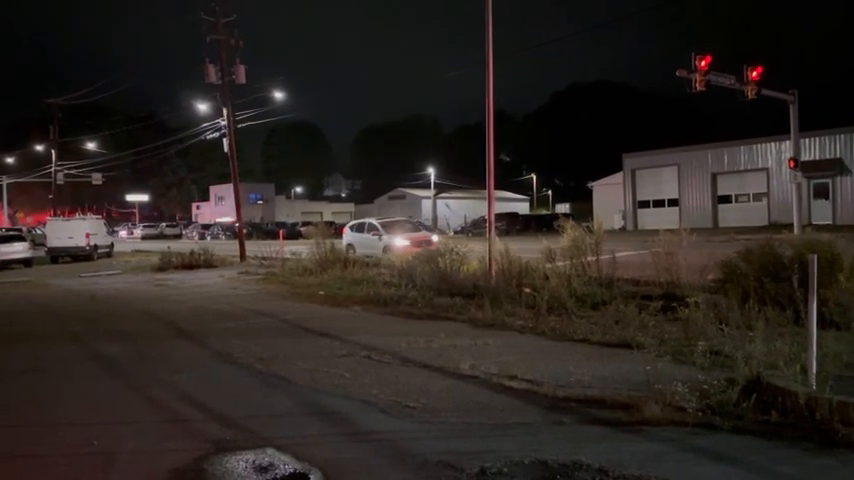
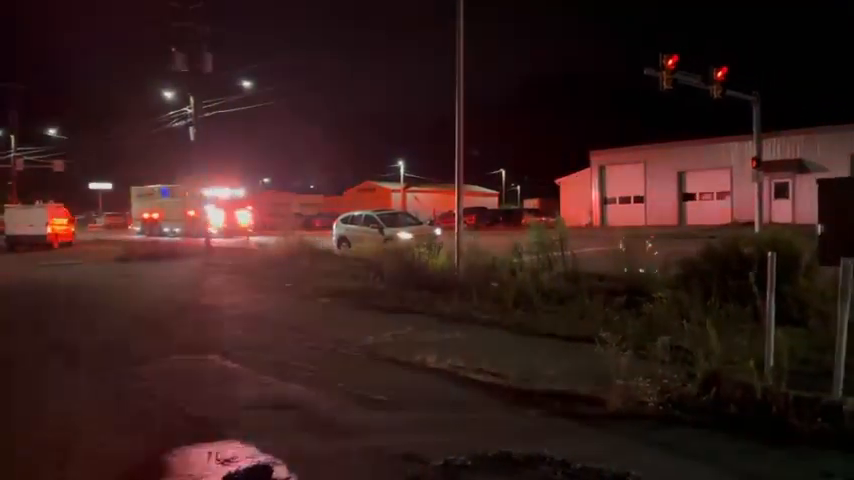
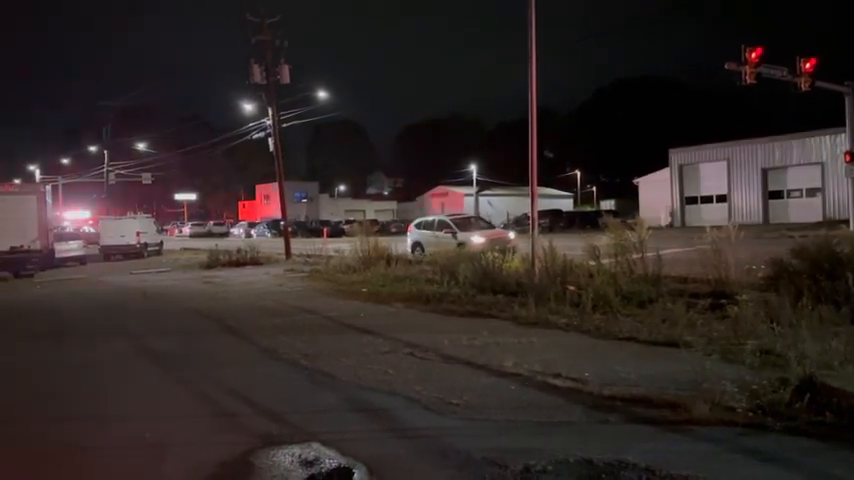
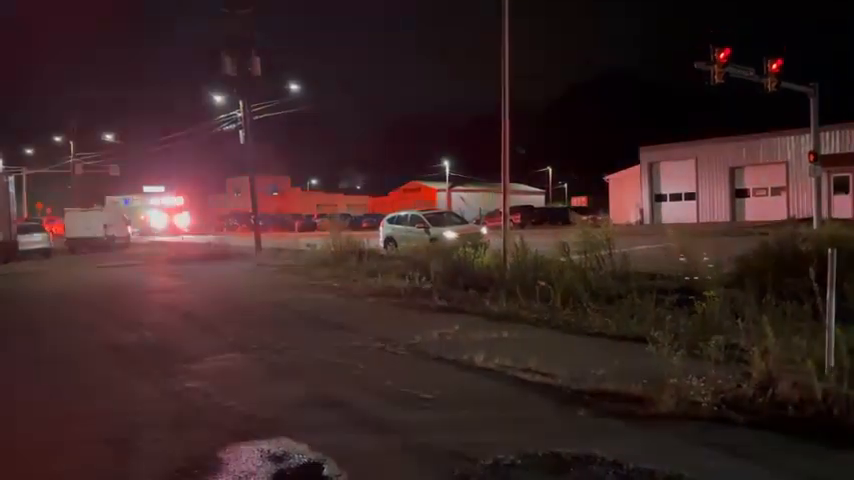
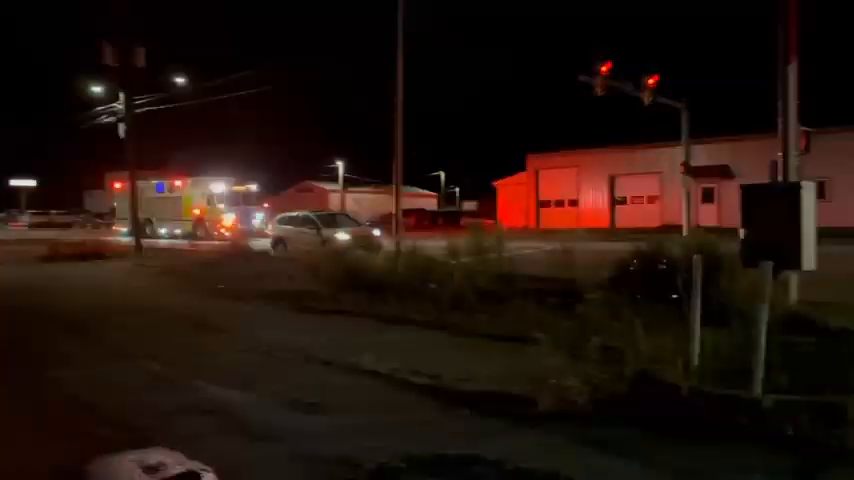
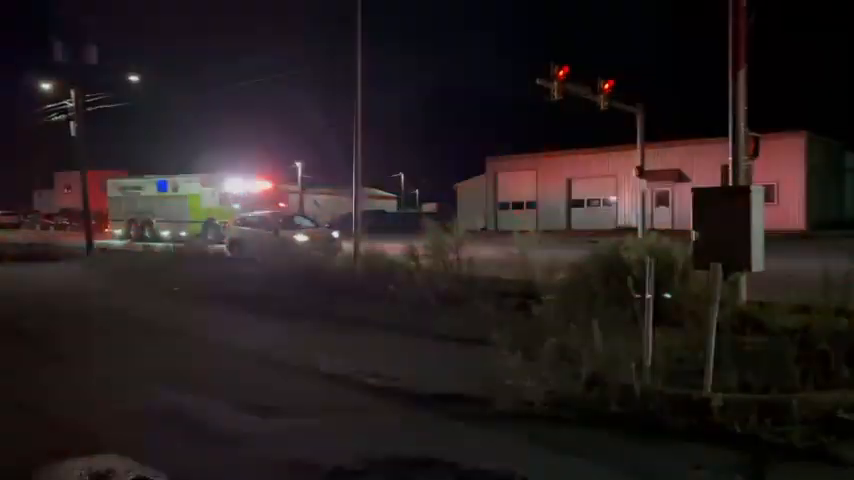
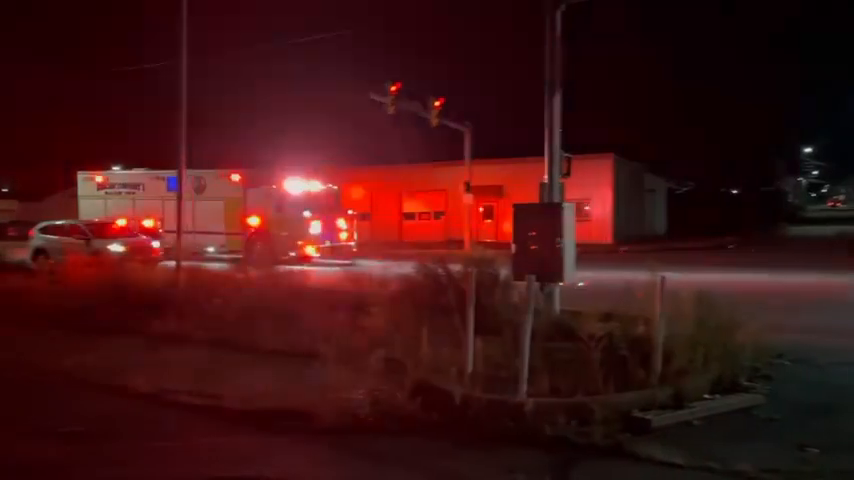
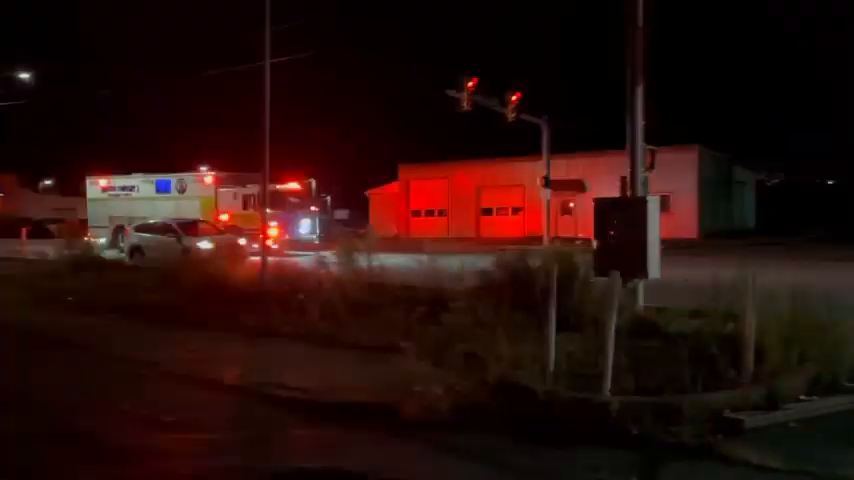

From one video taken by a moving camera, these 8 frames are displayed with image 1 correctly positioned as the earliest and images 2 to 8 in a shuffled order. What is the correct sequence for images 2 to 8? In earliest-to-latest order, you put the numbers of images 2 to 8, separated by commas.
3, 4, 2, 5, 6, 8, 7
